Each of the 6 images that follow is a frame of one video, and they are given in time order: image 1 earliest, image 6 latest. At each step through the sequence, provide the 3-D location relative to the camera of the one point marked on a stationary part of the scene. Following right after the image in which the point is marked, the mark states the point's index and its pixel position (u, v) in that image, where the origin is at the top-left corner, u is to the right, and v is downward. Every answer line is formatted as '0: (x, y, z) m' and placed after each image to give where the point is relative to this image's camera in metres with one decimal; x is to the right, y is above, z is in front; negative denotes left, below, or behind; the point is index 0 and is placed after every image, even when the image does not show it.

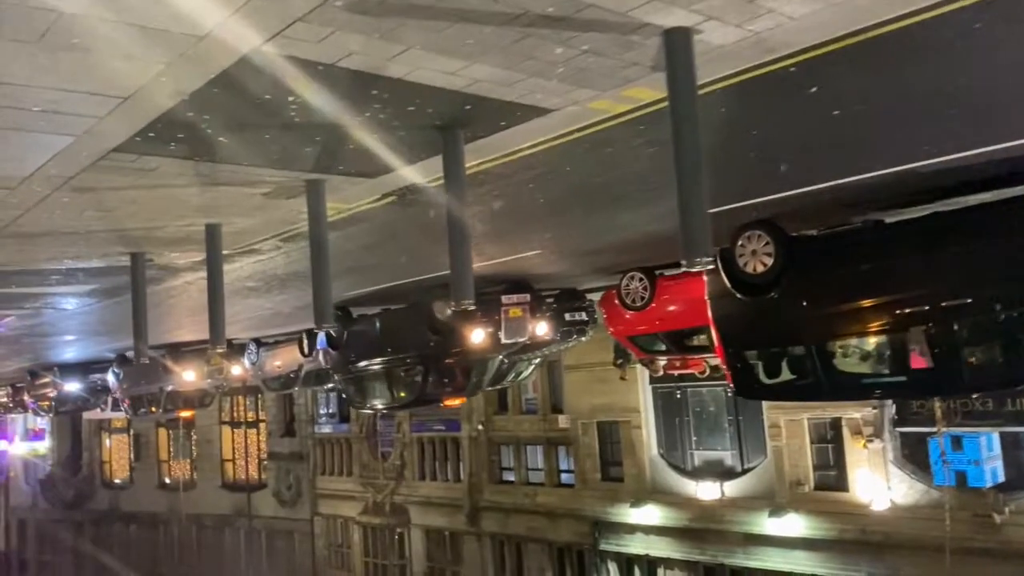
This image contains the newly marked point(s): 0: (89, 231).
0: (-3.5, +0.5, +7.2) m
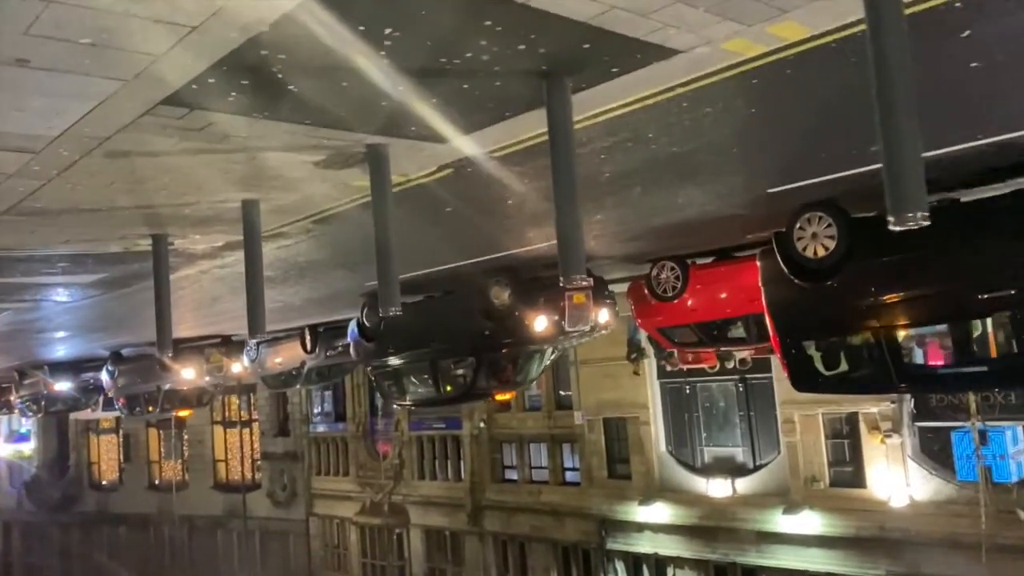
0: (-3.0, +0.6, +6.5) m
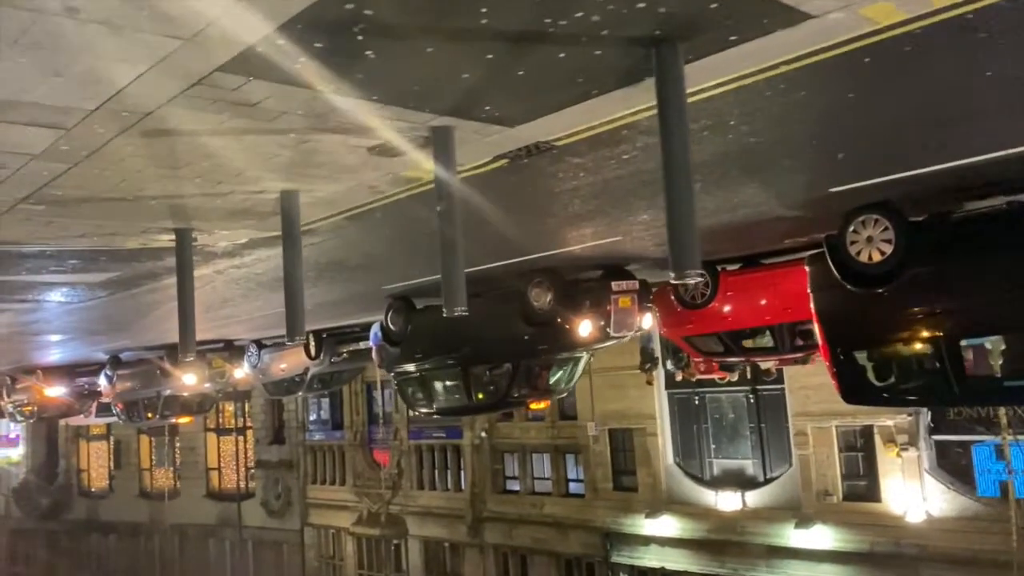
0: (-2.6, +0.6, +5.9) m
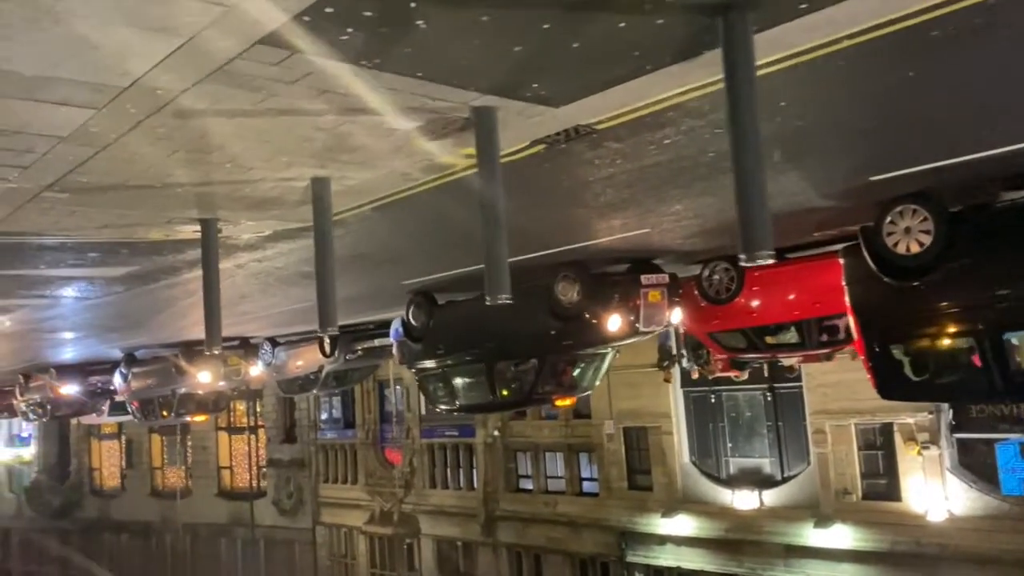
0: (-2.3, +0.7, +5.8) m
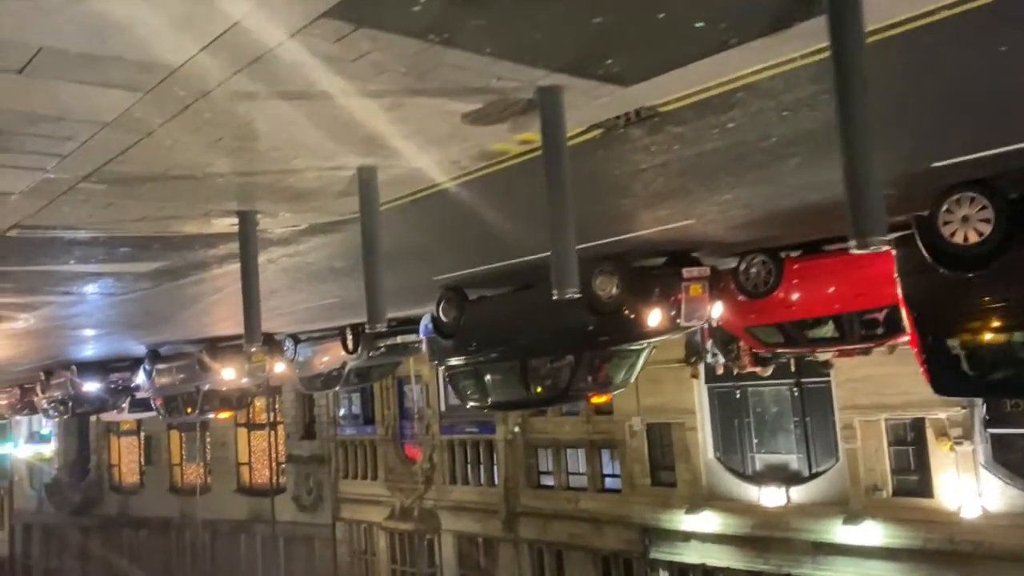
0: (-2.0, +0.7, +5.5) m
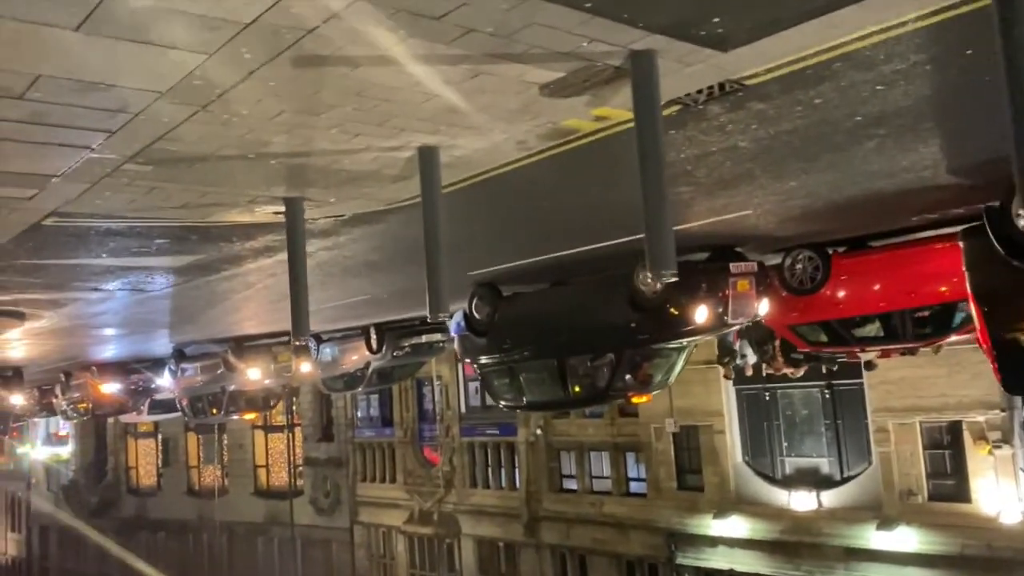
0: (-1.5, +0.8, +5.2) m
